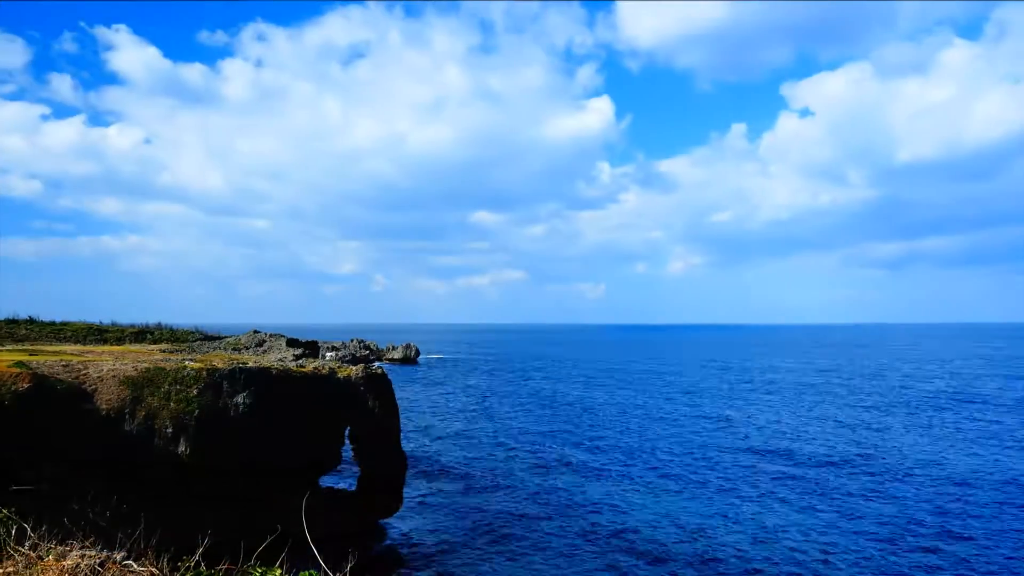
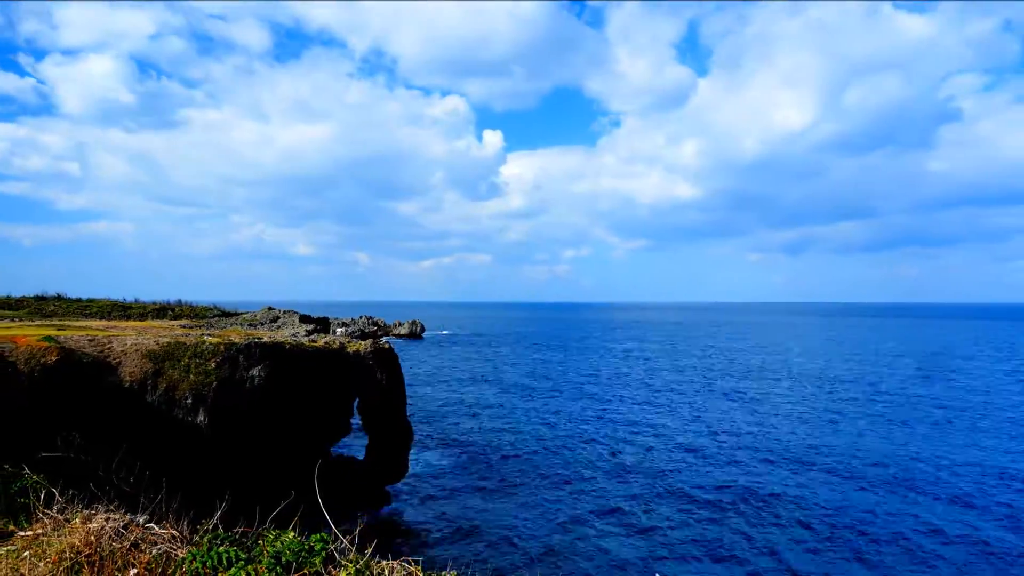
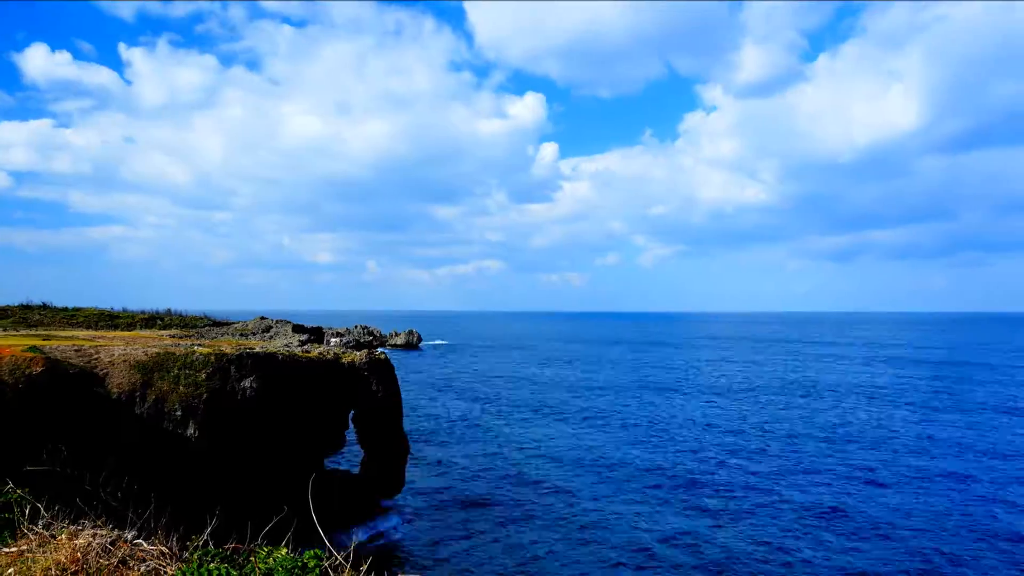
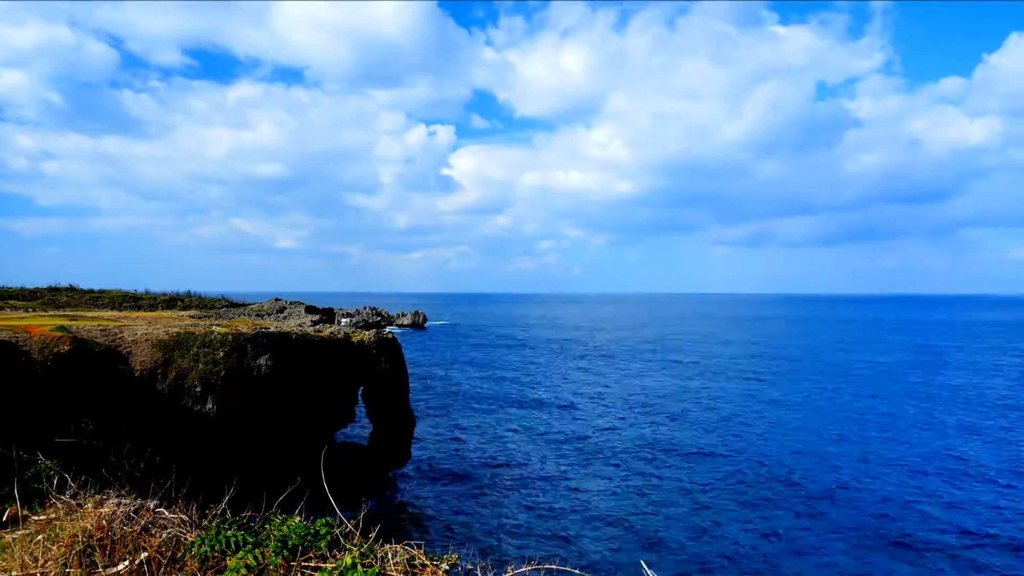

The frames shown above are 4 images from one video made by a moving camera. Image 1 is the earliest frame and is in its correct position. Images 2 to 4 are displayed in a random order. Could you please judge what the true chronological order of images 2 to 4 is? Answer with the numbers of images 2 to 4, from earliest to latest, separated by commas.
3, 2, 4
